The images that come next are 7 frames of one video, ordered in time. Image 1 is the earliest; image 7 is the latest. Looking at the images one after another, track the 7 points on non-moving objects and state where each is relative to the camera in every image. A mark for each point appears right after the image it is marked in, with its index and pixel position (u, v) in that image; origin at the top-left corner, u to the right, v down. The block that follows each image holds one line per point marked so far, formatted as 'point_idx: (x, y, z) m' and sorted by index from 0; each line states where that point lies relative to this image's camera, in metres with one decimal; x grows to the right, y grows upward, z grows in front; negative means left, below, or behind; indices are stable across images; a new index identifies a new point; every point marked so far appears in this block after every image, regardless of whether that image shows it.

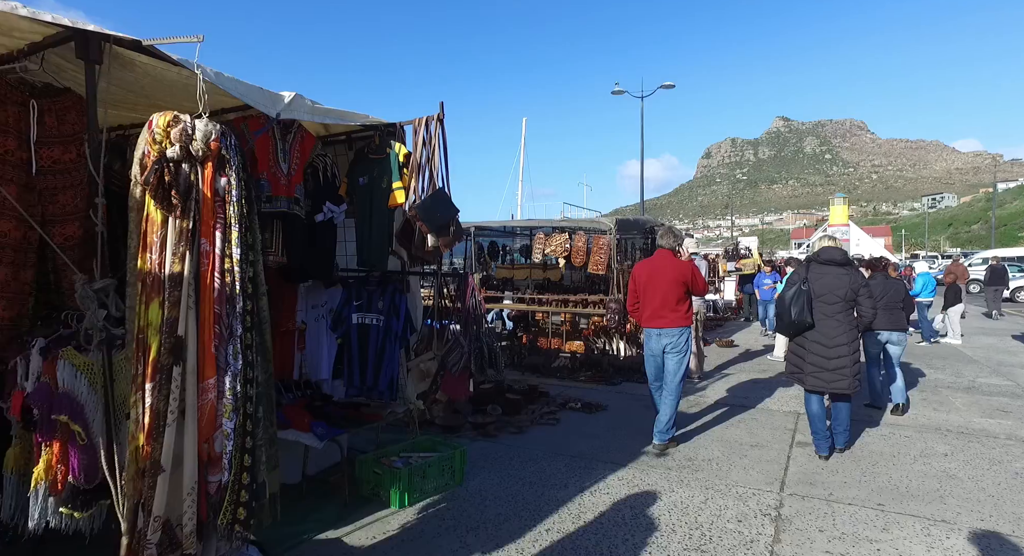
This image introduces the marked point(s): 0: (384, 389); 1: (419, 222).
0: (-0.9, -0.7, +3.9) m
1: (-0.5, +0.3, +3.4) m
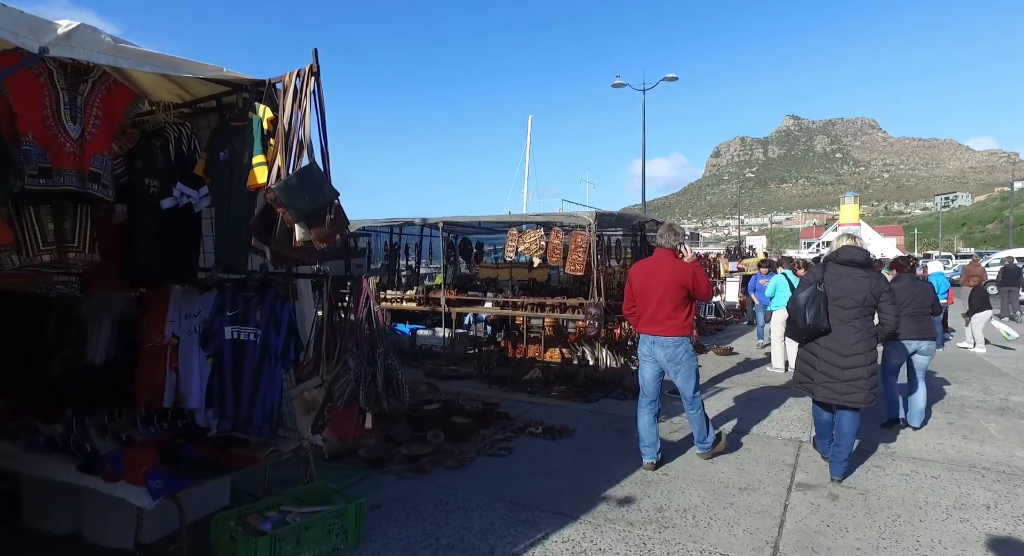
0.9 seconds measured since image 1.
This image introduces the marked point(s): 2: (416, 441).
0: (-1.3, -0.7, +3.0) m
1: (-1.0, +0.3, +2.5) m
2: (-0.7, -1.2, +4.5) m
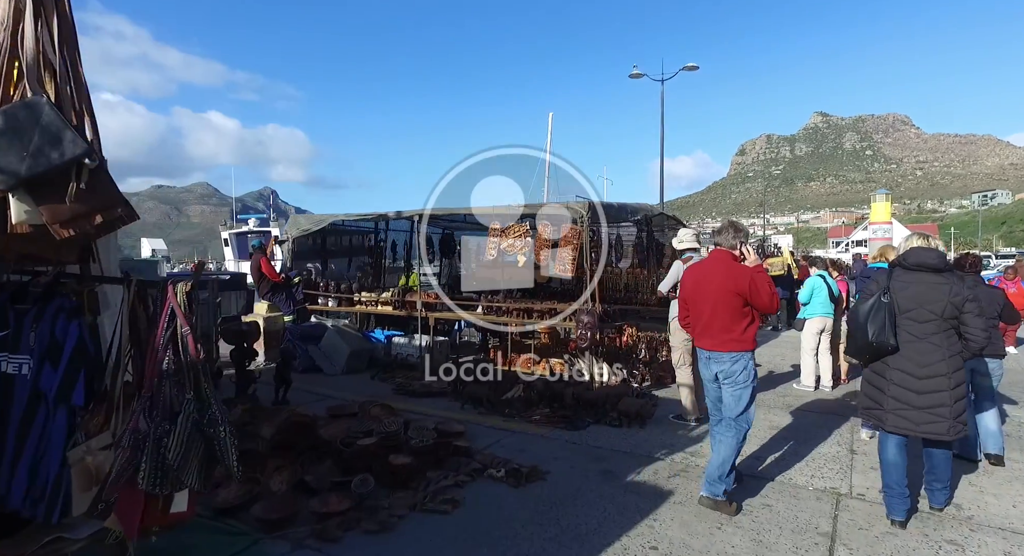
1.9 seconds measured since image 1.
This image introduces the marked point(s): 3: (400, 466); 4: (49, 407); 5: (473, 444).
0: (-1.6, -0.8, +2.1) m
1: (-1.3, +0.3, +1.5) m
2: (-1.0, -1.3, +3.5) m
3: (-0.7, -1.2, +3.7) m
4: (-1.5, -0.4, +2.0) m
5: (-0.3, -1.2, +4.5) m
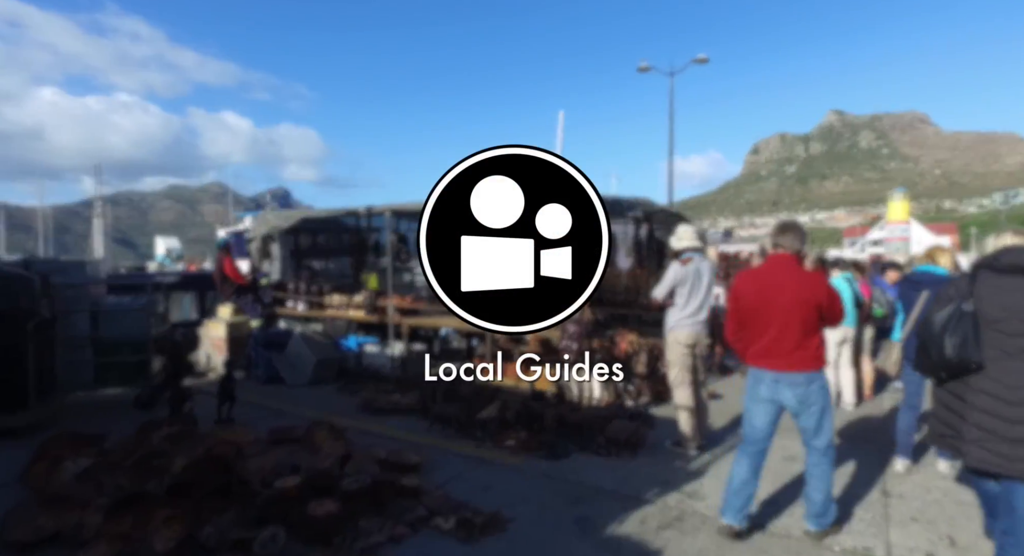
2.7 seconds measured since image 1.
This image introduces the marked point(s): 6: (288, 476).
0: (-1.9, -0.8, +1.3) m
1: (-1.6, +0.3, +0.8) m
2: (-1.3, -1.3, +2.8) m
3: (-1.0, -1.2, +3.0) m
4: (-1.8, -0.4, +1.3) m
5: (-0.5, -1.3, +3.8) m
6: (-1.3, -1.1, +3.4) m
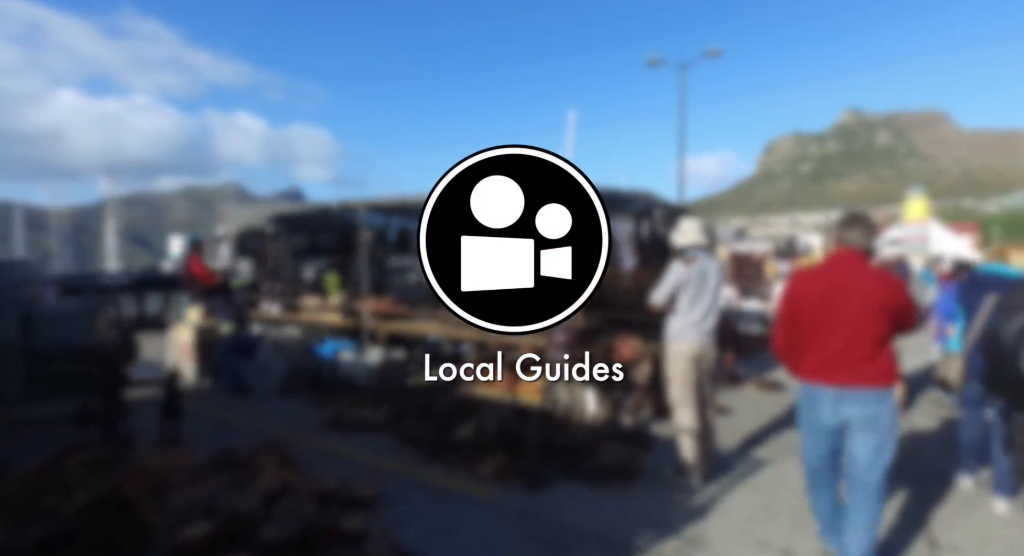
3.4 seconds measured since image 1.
0: (-2.2, -0.8, +0.8) m
1: (-1.9, +0.2, +0.2) m
2: (-1.5, -1.3, +2.2) m
3: (-1.1, -1.2, +2.4) m
4: (-2.1, -0.5, +0.7) m
5: (-0.7, -1.3, +3.2) m
6: (-1.5, -1.1, +2.8) m
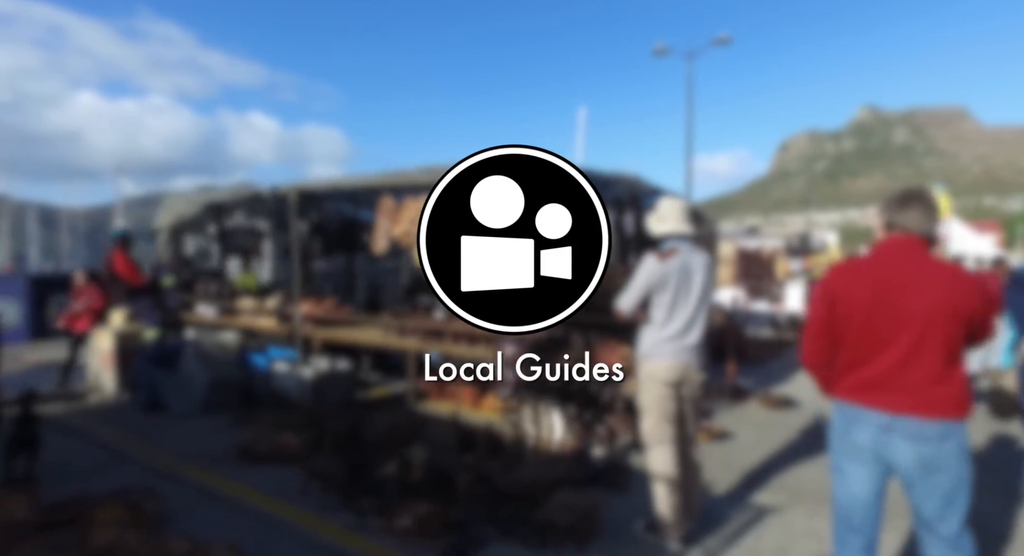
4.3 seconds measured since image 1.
0: (-2.6, -0.8, -0.1) m
1: (-2.3, +0.2, -0.7) m
2: (-1.9, -1.3, +1.4) m
3: (-1.6, -1.2, +1.5) m
4: (-2.5, -0.4, -0.1) m
5: (-1.1, -1.3, +2.3) m
6: (-1.9, -1.1, +1.9) m
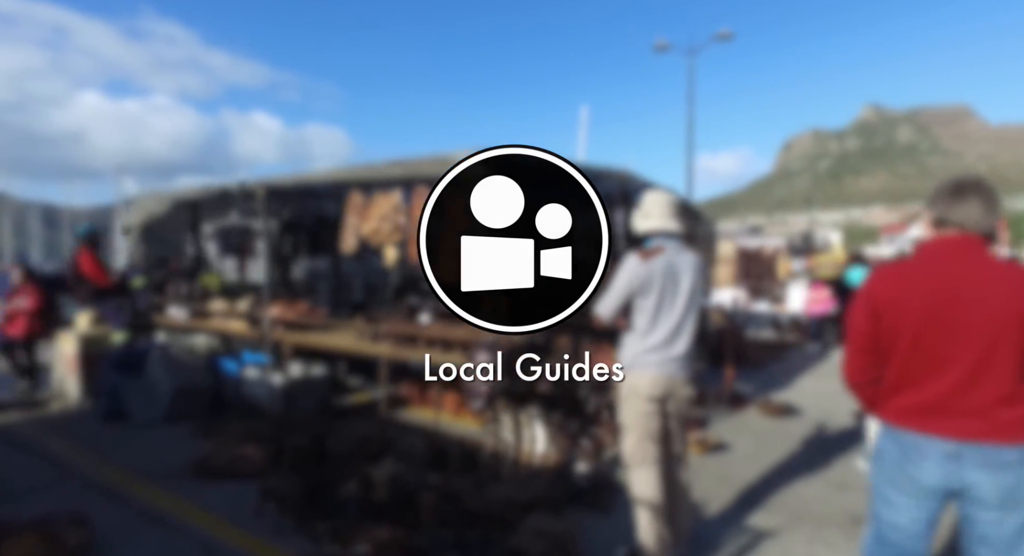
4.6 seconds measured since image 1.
0: (-2.8, -0.8, -0.4) m
1: (-2.5, +0.2, -0.9) m
2: (-2.1, -1.3, +1.1) m
3: (-1.7, -1.2, +1.2) m
4: (-2.7, -0.5, -0.4) m
5: (-1.3, -1.3, +2.0) m
6: (-2.0, -1.1, +1.6) m
